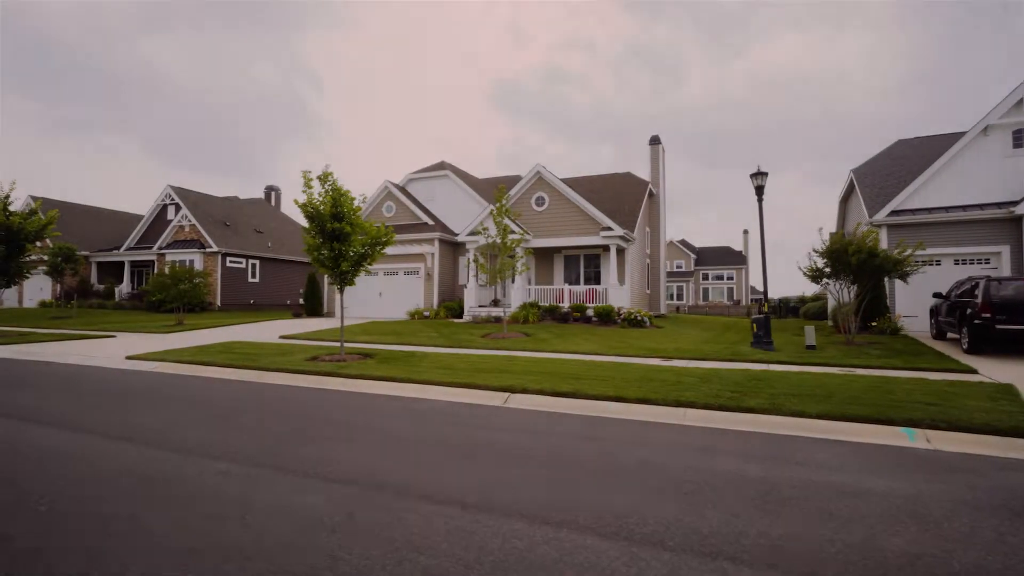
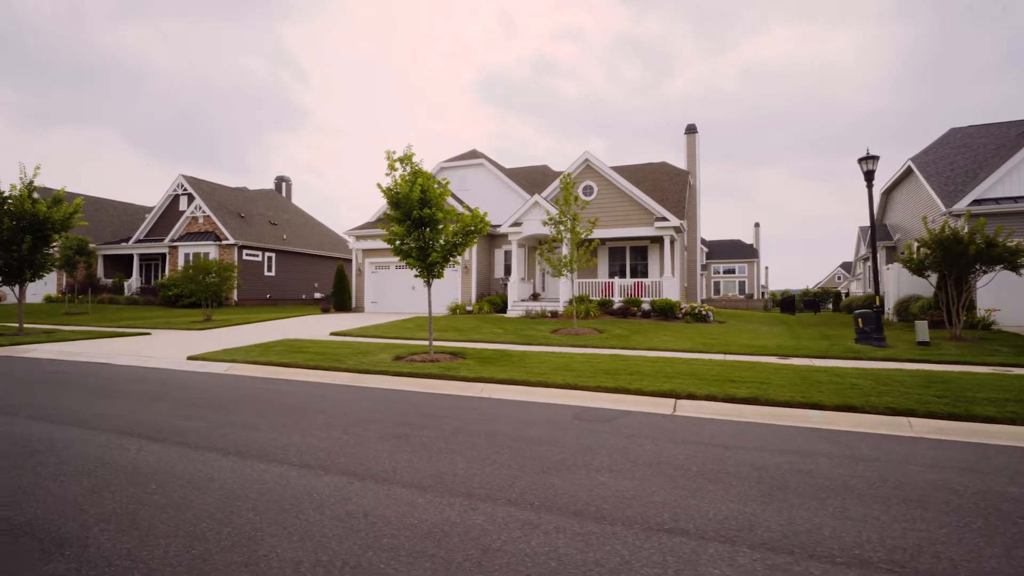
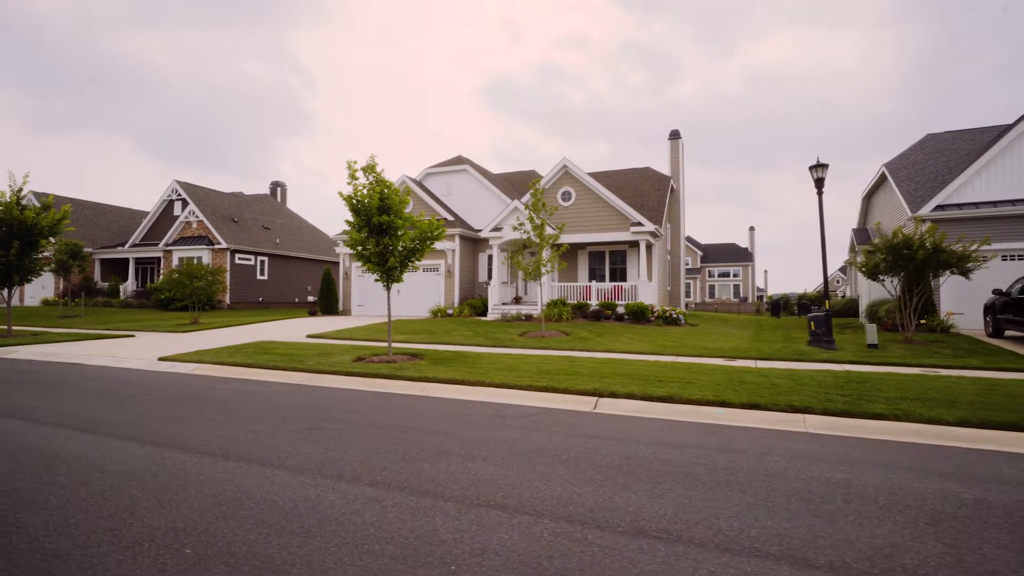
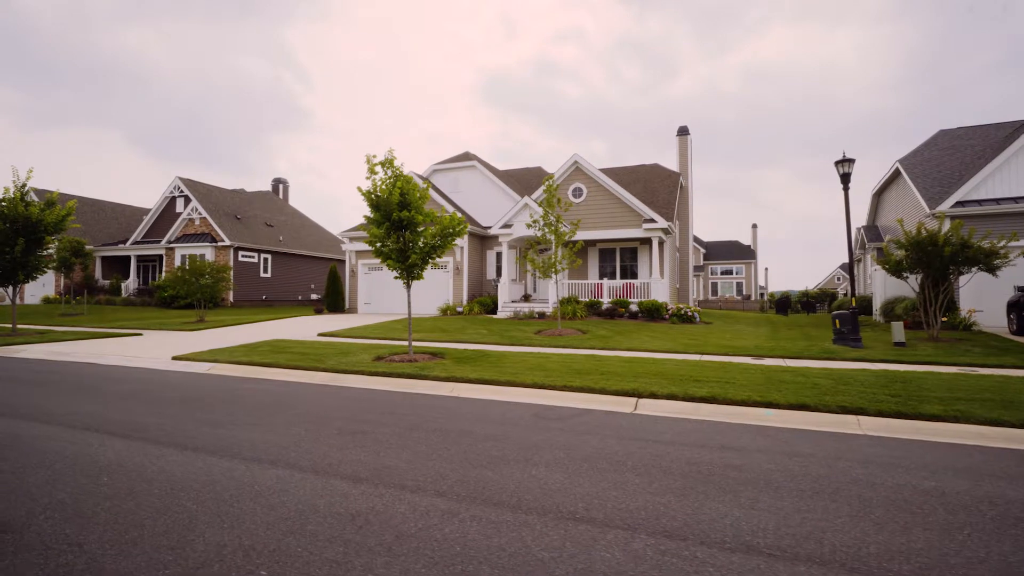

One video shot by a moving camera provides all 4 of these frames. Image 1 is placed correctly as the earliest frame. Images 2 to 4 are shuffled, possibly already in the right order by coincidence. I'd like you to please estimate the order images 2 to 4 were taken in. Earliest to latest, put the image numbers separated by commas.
3, 4, 2
